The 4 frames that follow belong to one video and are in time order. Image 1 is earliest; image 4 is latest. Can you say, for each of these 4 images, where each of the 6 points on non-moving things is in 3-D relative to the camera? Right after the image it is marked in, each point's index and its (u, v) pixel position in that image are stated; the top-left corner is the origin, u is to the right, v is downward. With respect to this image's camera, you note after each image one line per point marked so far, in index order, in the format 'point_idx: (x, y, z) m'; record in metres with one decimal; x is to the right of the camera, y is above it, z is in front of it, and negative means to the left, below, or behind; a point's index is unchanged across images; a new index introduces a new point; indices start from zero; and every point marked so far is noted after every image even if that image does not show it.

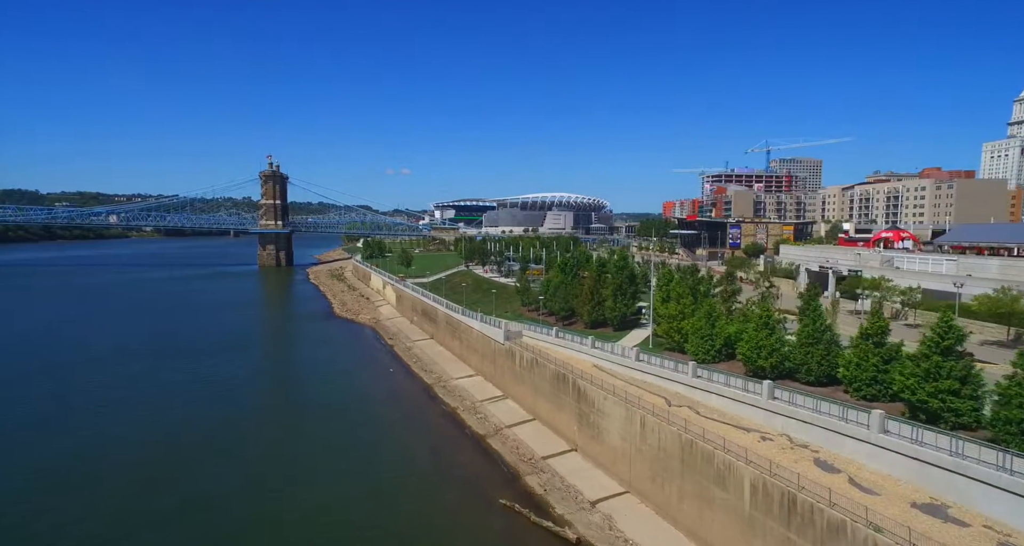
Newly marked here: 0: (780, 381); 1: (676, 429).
0: (+5.8, -2.3, +12.4) m
1: (+3.4, -3.2, +11.8) m
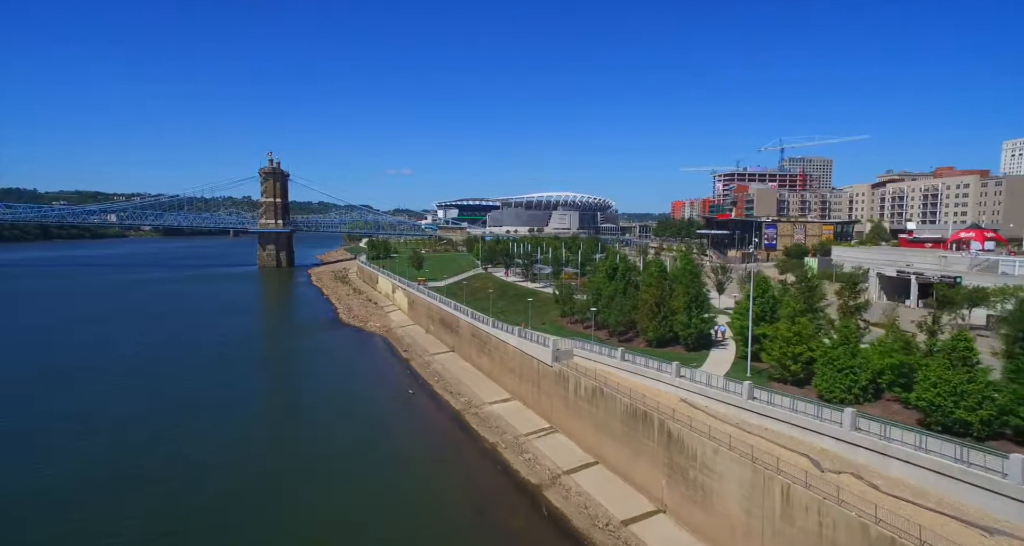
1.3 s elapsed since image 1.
0: (+7.4, -2.6, +8.8) m
1: (+4.9, -3.5, +8.2) m
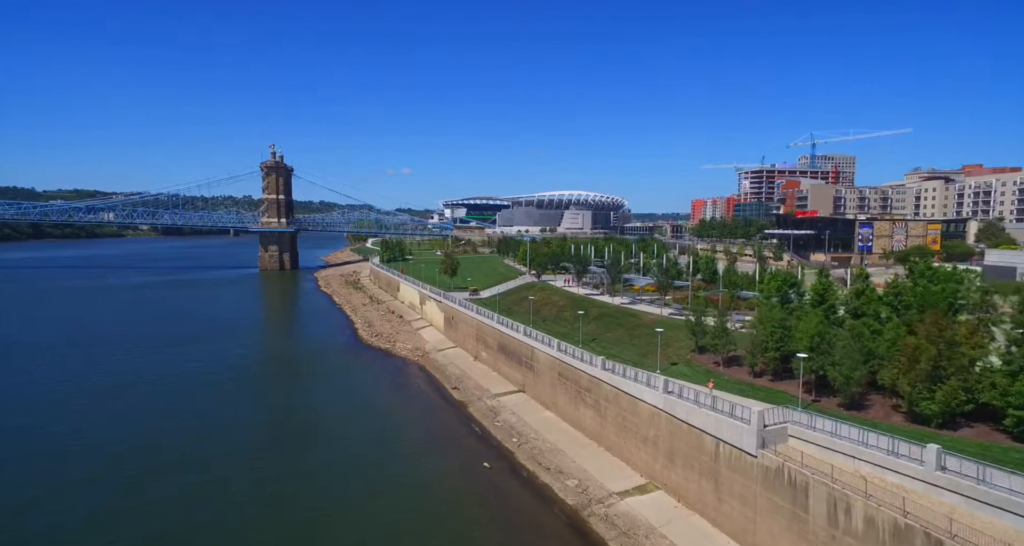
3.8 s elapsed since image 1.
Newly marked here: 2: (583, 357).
0: (+10.7, -3.1, +1.4) m
1: (+8.3, -4.0, +0.8) m
2: (+2.2, -2.7, +18.2) m
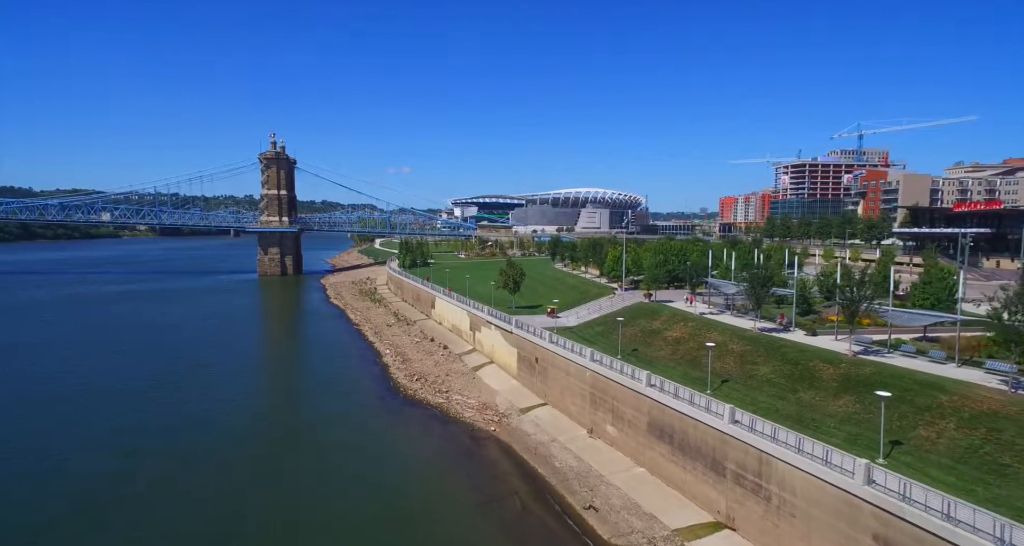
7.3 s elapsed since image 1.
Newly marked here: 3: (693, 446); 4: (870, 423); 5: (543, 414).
0: (+14.8, -3.8, -8.9) m
1: (+12.4, -4.7, -9.5) m
2: (+6.3, -3.4, +7.9) m
3: (+4.2, -3.9, +12.6) m
4: (+6.6, -2.8, +11.5) m
5: (+1.0, -4.7, +19.3) m
